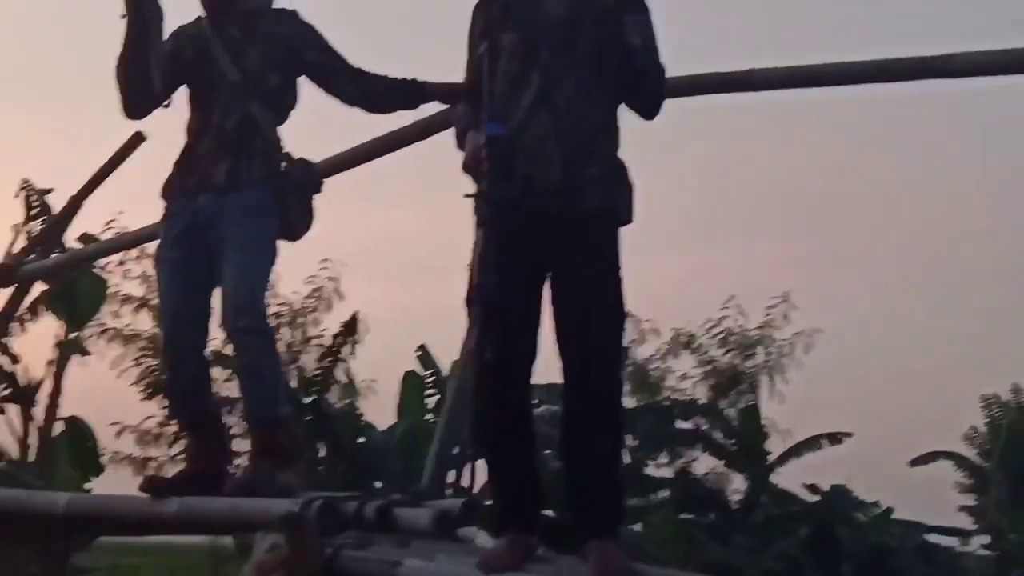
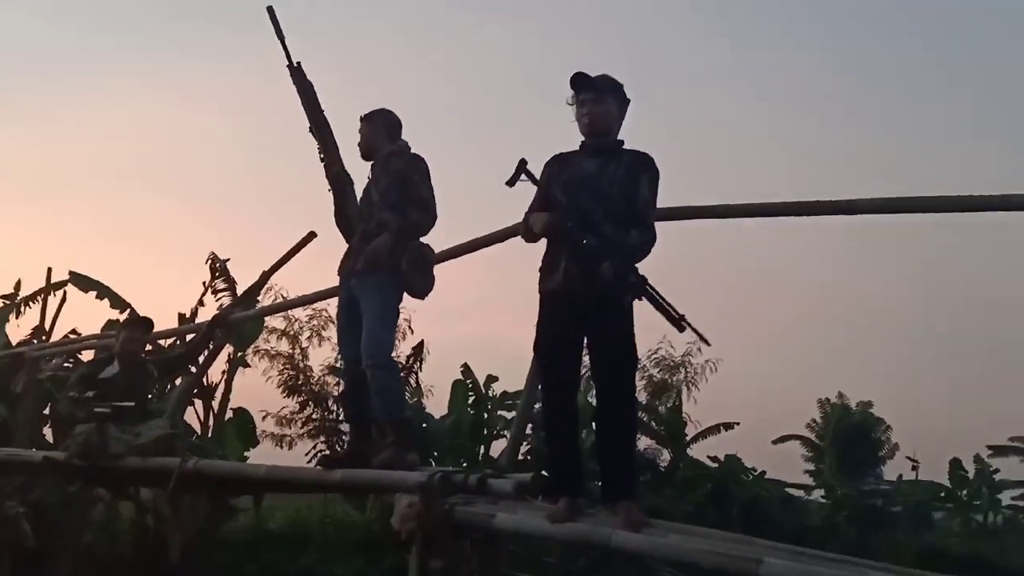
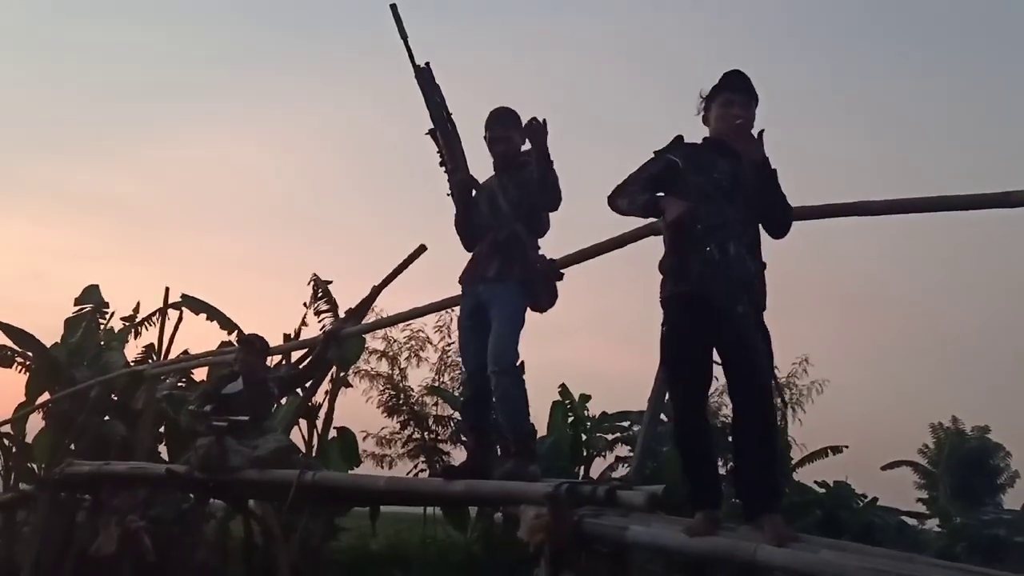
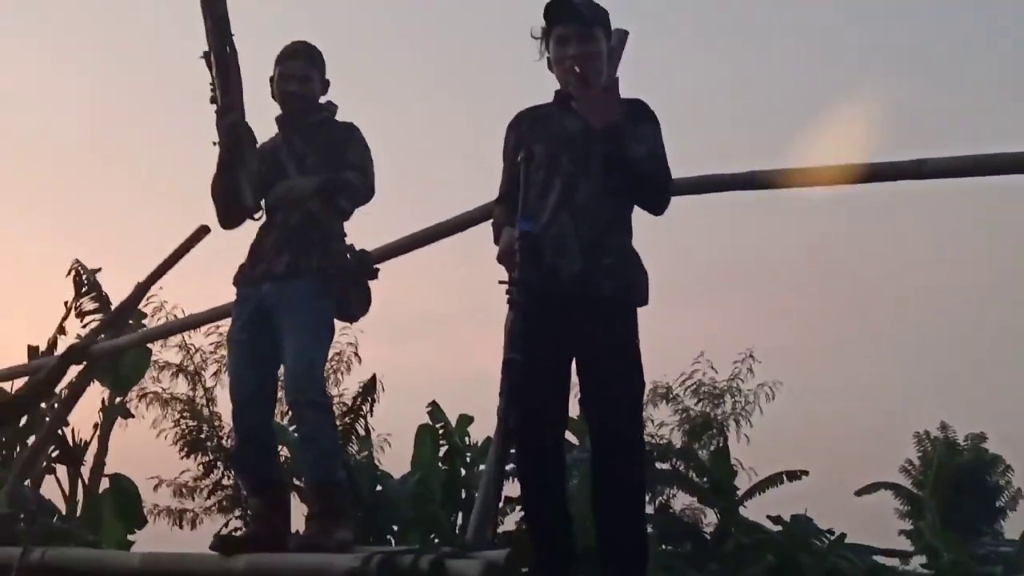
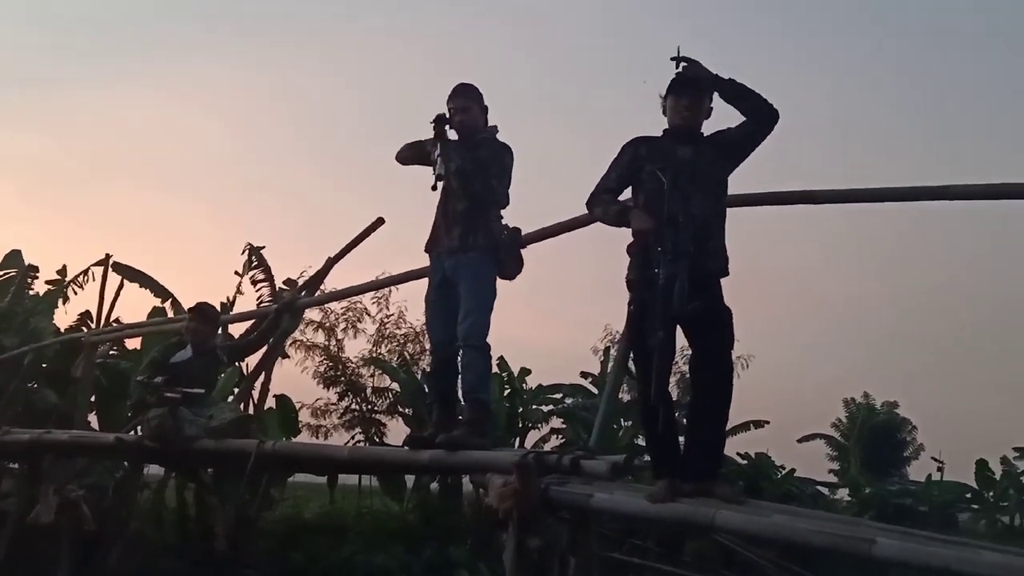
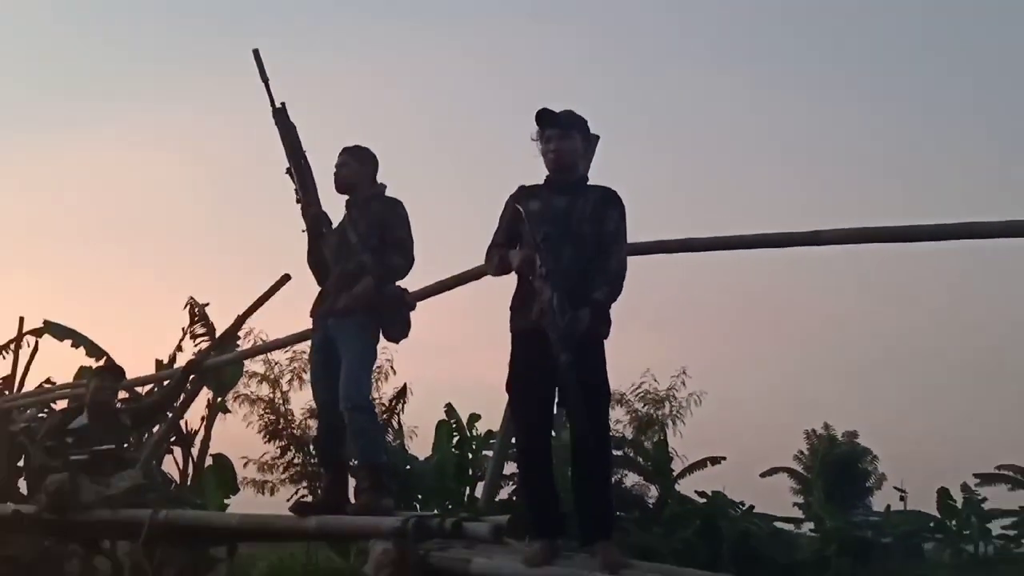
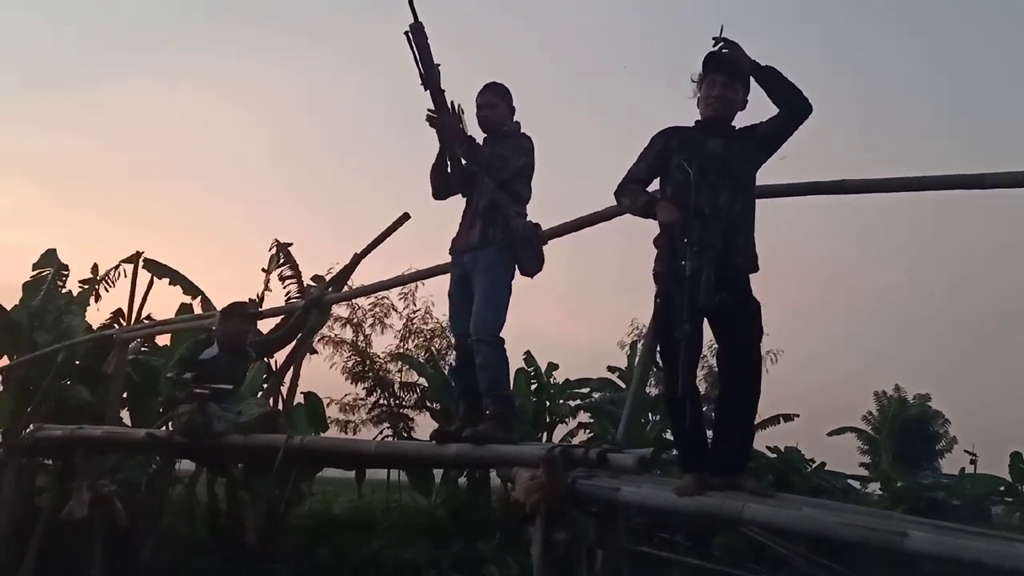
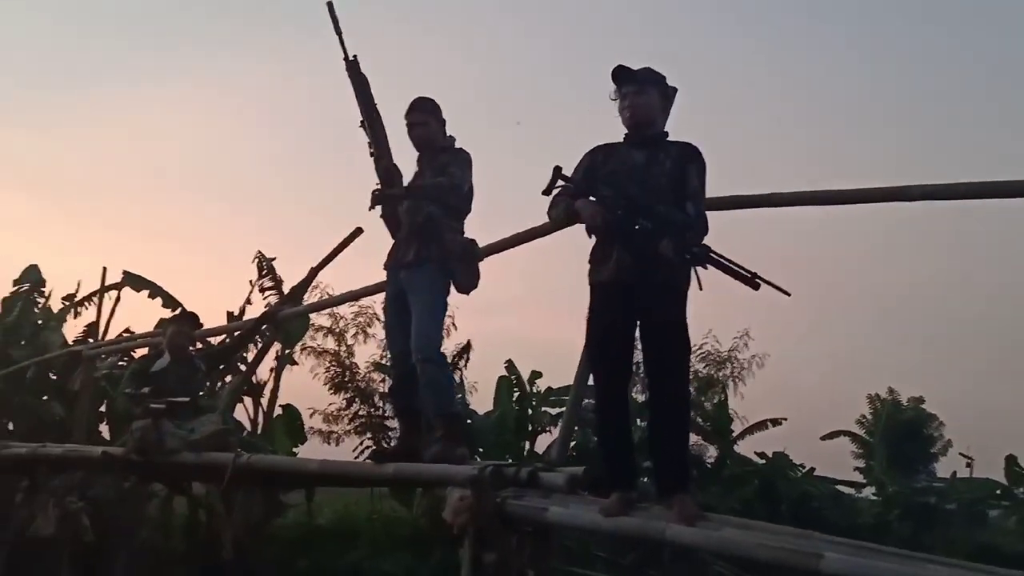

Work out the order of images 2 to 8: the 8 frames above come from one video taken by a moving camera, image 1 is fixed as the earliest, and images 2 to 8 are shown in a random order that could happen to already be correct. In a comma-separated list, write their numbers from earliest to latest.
4, 6, 2, 8, 3, 7, 5
